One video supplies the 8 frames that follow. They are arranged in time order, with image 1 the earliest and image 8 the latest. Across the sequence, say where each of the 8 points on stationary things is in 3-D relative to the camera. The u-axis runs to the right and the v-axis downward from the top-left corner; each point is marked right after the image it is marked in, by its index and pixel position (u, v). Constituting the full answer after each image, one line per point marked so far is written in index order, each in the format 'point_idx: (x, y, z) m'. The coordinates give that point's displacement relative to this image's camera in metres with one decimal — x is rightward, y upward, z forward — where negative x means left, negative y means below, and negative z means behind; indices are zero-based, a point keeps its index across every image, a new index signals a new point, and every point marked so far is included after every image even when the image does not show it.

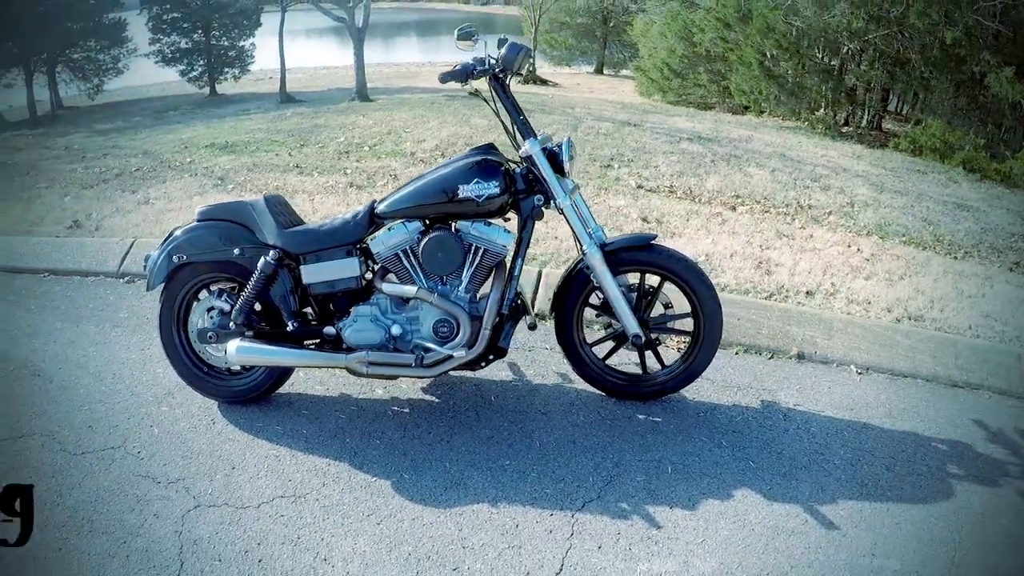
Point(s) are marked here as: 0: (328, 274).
0: (-0.8, +0.1, +3.7) m
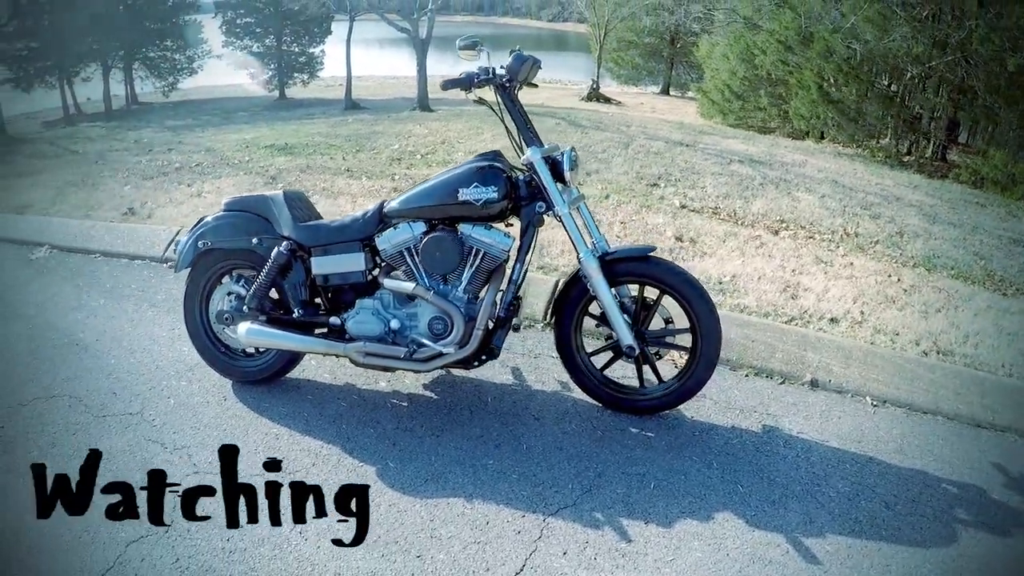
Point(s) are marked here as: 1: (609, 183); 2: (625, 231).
0: (-0.8, +0.1, +3.7) m
1: (+0.9, +1.0, +8.1) m
2: (+0.8, +0.4, +6.1) m
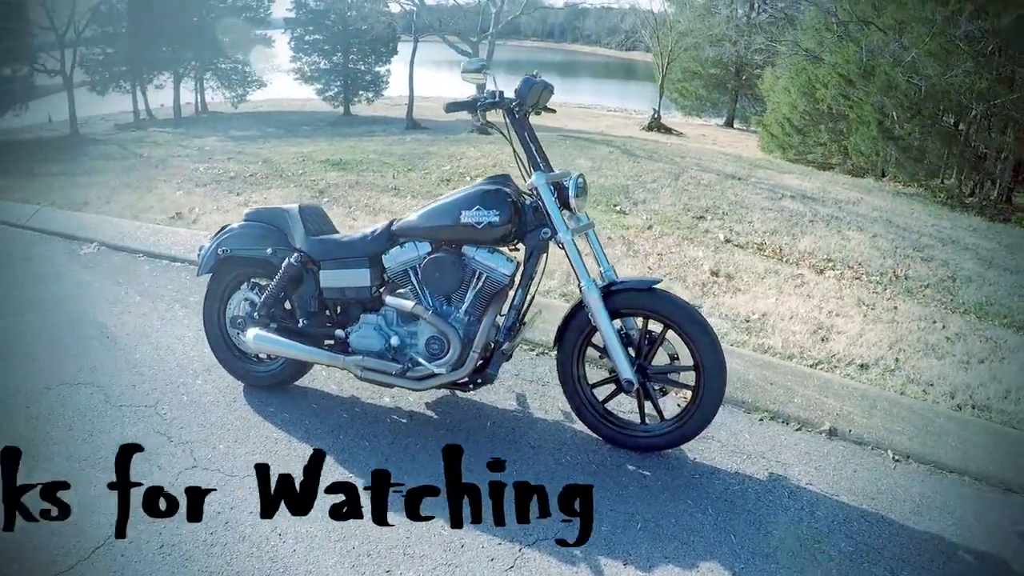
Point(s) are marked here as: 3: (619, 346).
0: (-0.7, 0.0, +3.7) m
1: (+1.3, +0.7, +7.9) m
2: (+1.0, +0.2, +5.9) m
3: (+0.4, -0.2, +3.0) m
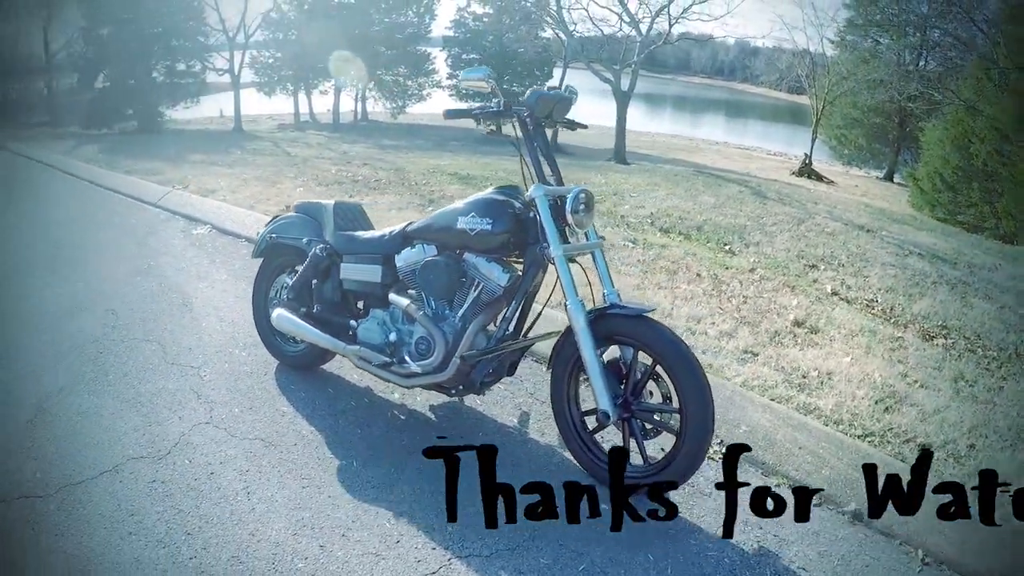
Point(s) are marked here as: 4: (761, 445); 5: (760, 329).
0: (-0.7, 0.0, +3.6) m
1: (+2.2, +0.3, +7.5) m
2: (+1.5, -0.1, +5.5) m
3: (+0.3, -0.3, +2.8) m
4: (+1.0, -0.6, +3.2) m
5: (+1.4, -0.2, +4.9) m
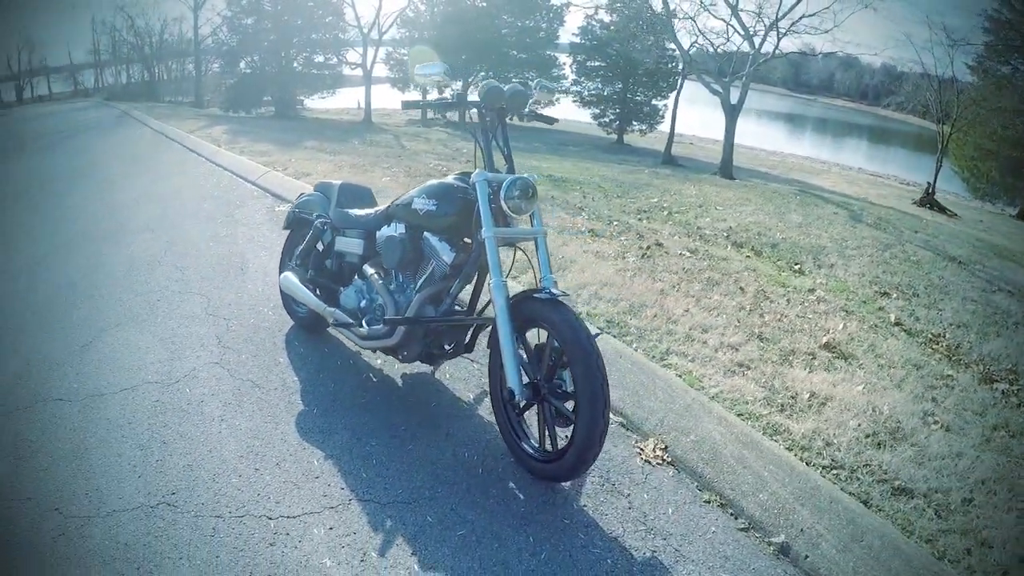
0: (-0.8, +0.2, +3.9) m
1: (+2.7, +0.1, +7.2) m
2: (+1.6, -0.2, +5.4) m
3: (0.0, -0.2, +2.9) m
4: (+0.7, -0.6, +3.2) m
5: (+1.5, -0.3, +4.8) m
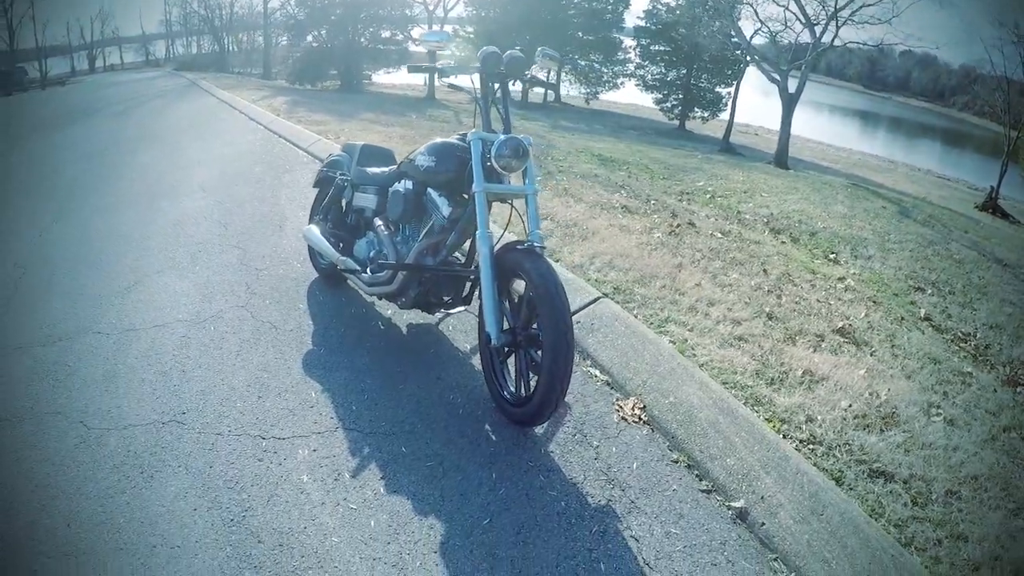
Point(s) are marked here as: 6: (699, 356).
0: (-0.7, +0.4, +4.1) m
1: (+3.0, +0.1, +7.1) m
2: (+1.8, -0.1, +5.5) m
3: (-0.1, -0.1, +3.0) m
4: (+0.7, -0.5, +3.3) m
5: (+1.5, -0.2, +4.9) m
6: (+0.9, -0.3, +4.0) m
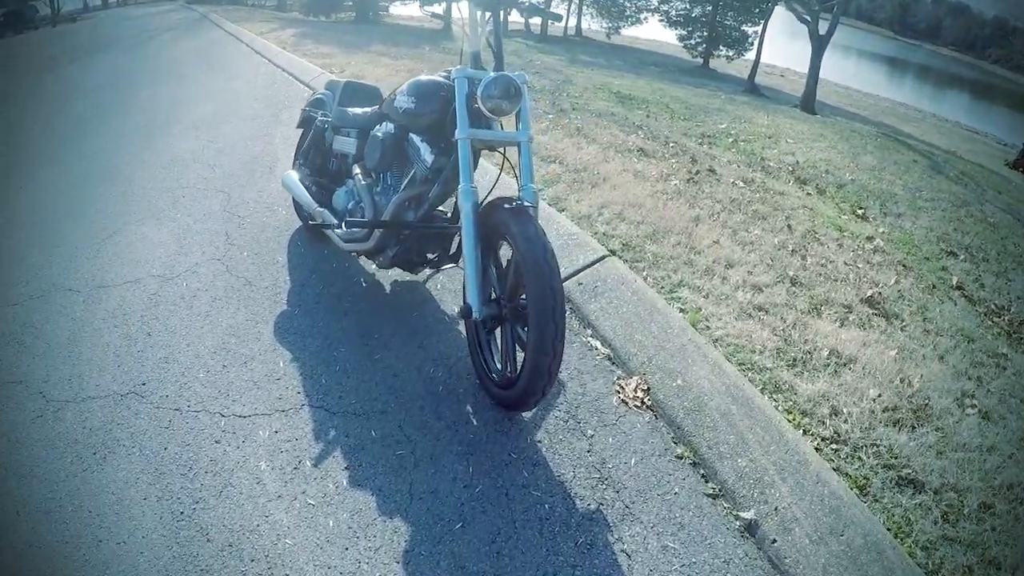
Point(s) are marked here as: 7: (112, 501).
0: (-0.7, +0.6, +3.7) m
1: (+3.0, +0.4, +6.7) m
2: (+1.8, +0.1, +5.1) m
3: (-0.1, 0.0, +2.7) m
4: (+0.6, -0.4, +3.0) m
5: (+1.5, 0.0, +4.5) m
6: (+0.8, -0.2, +3.6) m
7: (-1.1, -0.6, +2.4) m
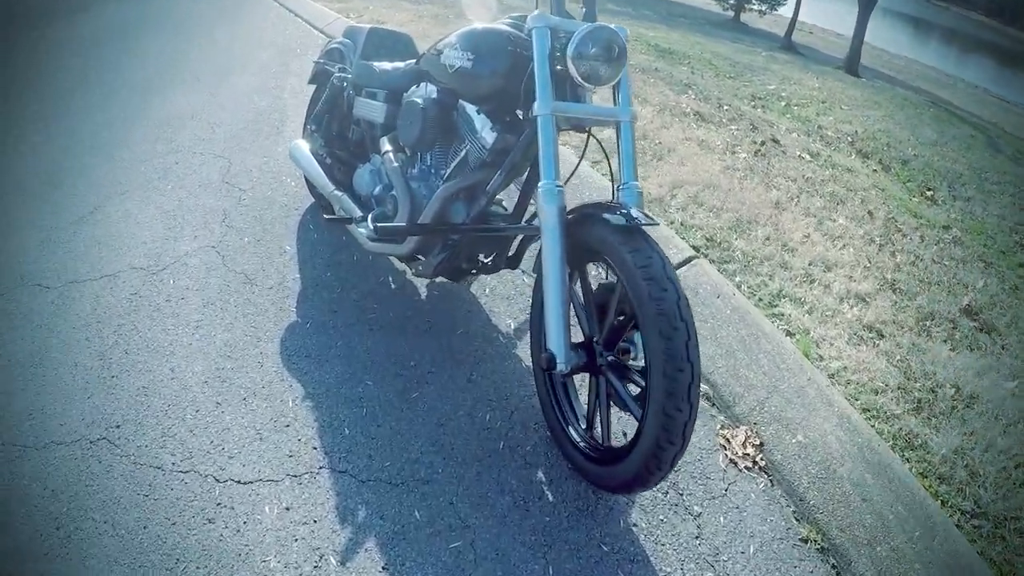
0: (-0.5, +0.6, +3.0) m
1: (+3.2, +0.5, +6.1) m
2: (+2.0, +0.1, +4.4) m
3: (+0.1, 0.0, +2.0) m
4: (+0.8, -0.5, +2.4) m
5: (+1.7, -0.1, +3.9) m
6: (+1.1, -0.2, +3.0) m
7: (-0.9, -0.6, +1.7) m
